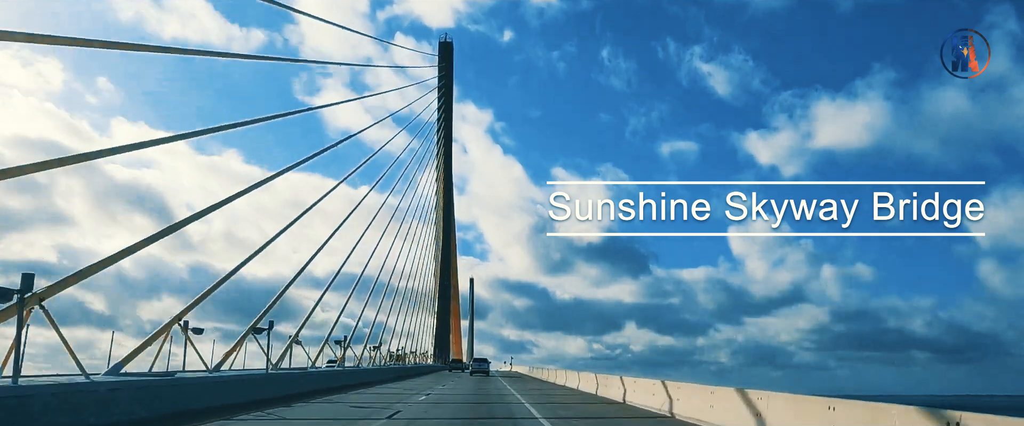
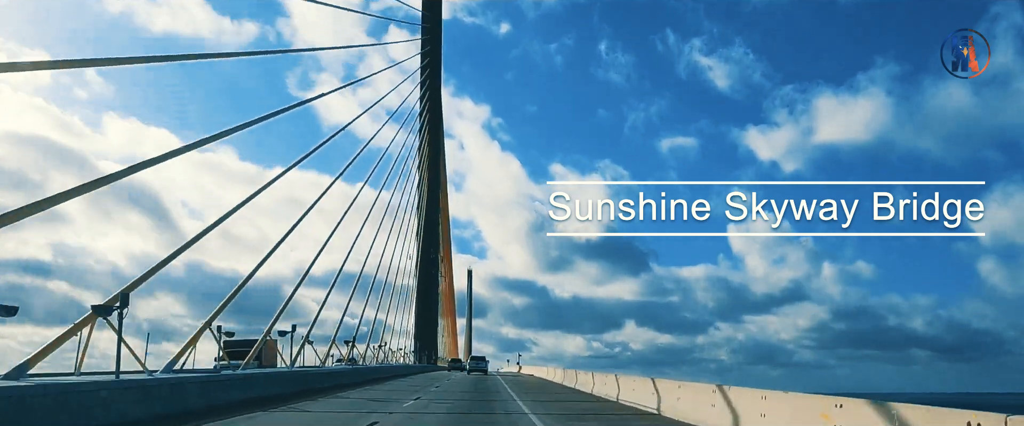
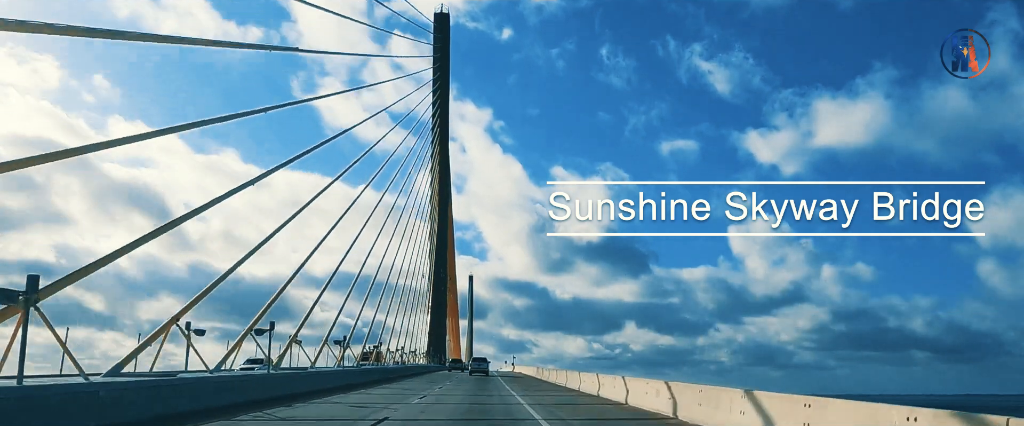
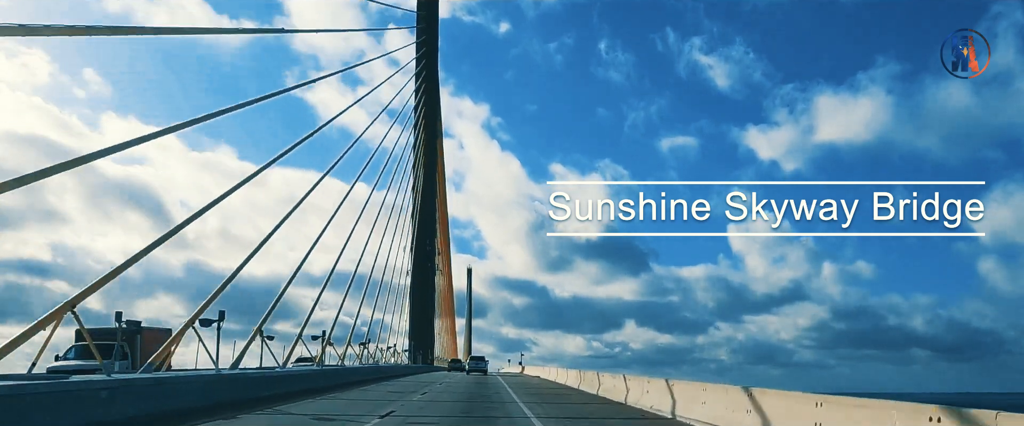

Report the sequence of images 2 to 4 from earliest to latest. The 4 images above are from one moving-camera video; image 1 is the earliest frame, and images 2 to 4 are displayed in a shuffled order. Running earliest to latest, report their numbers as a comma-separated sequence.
3, 2, 4
